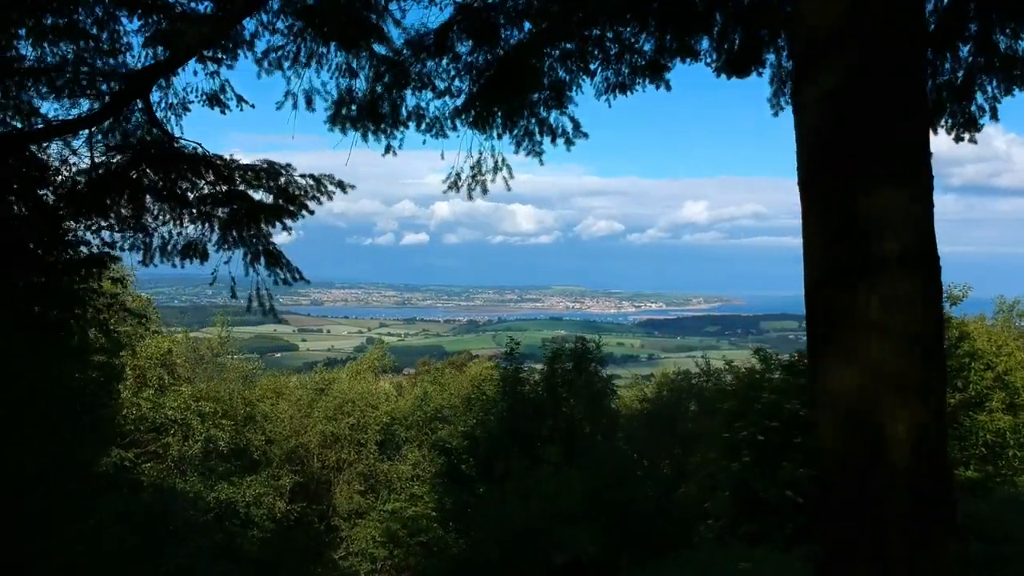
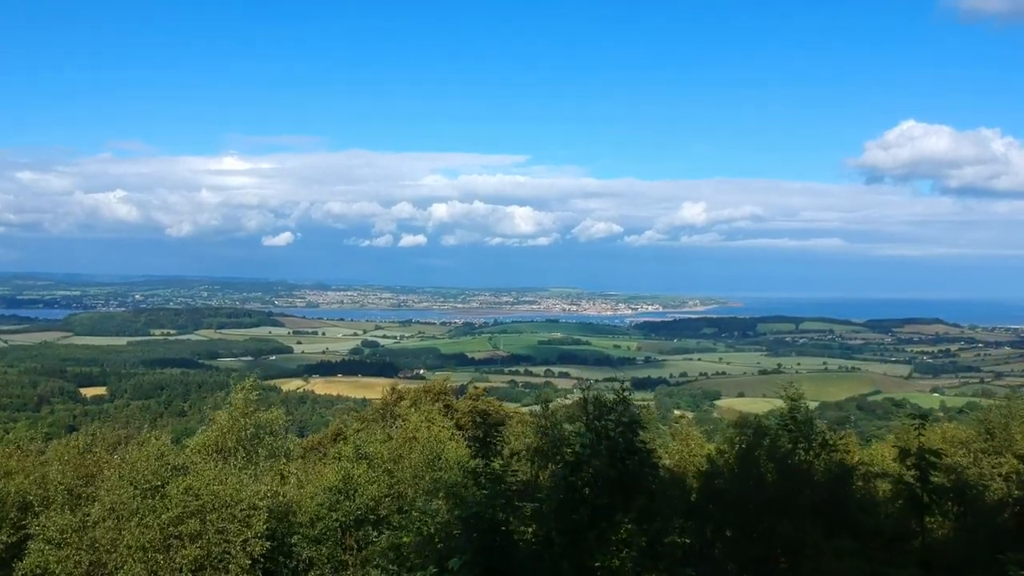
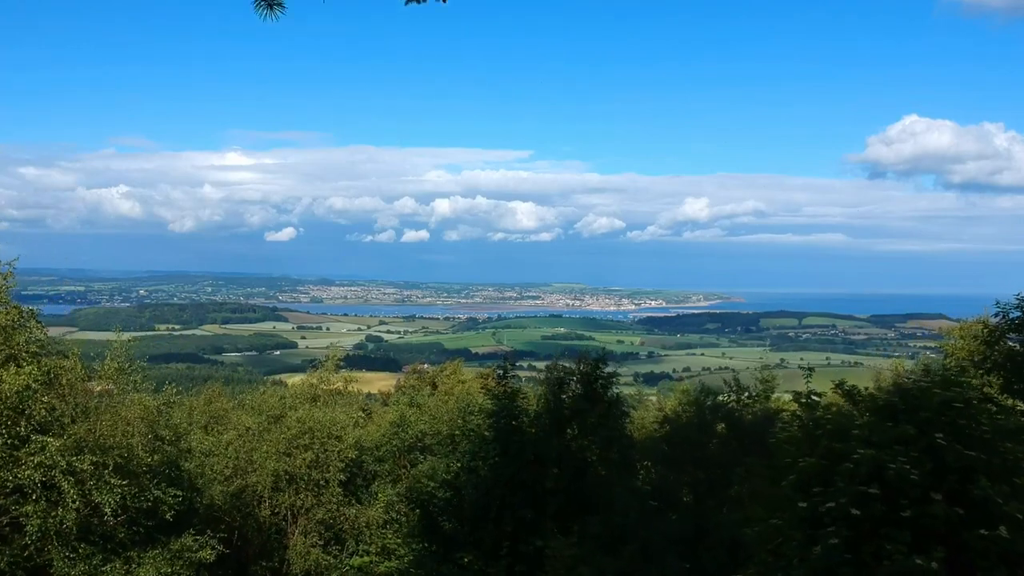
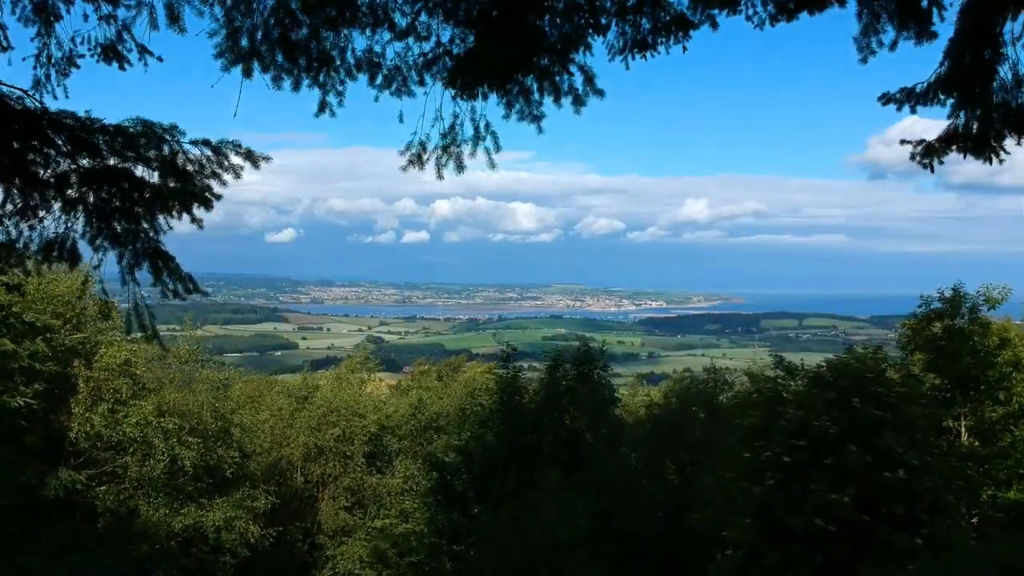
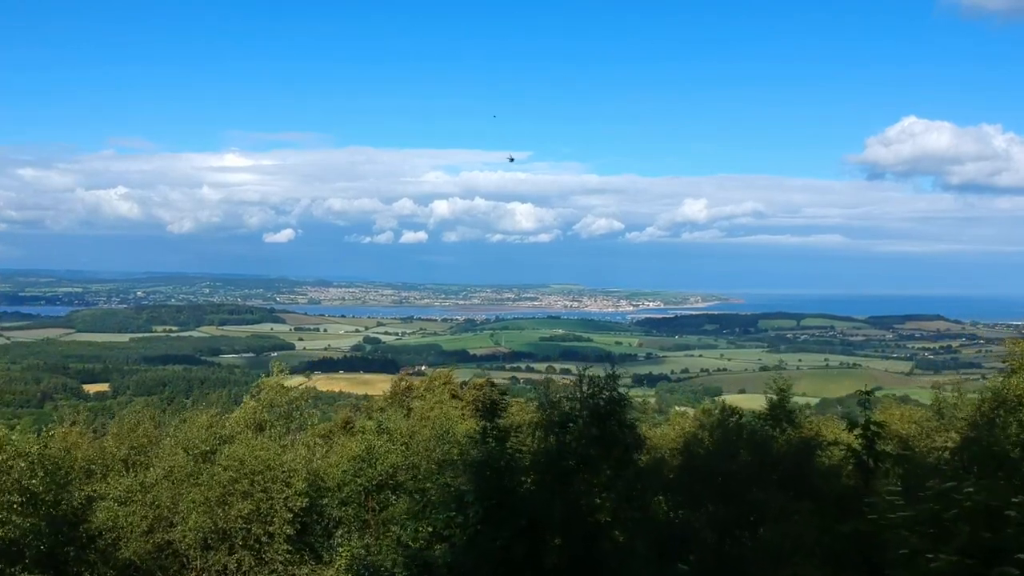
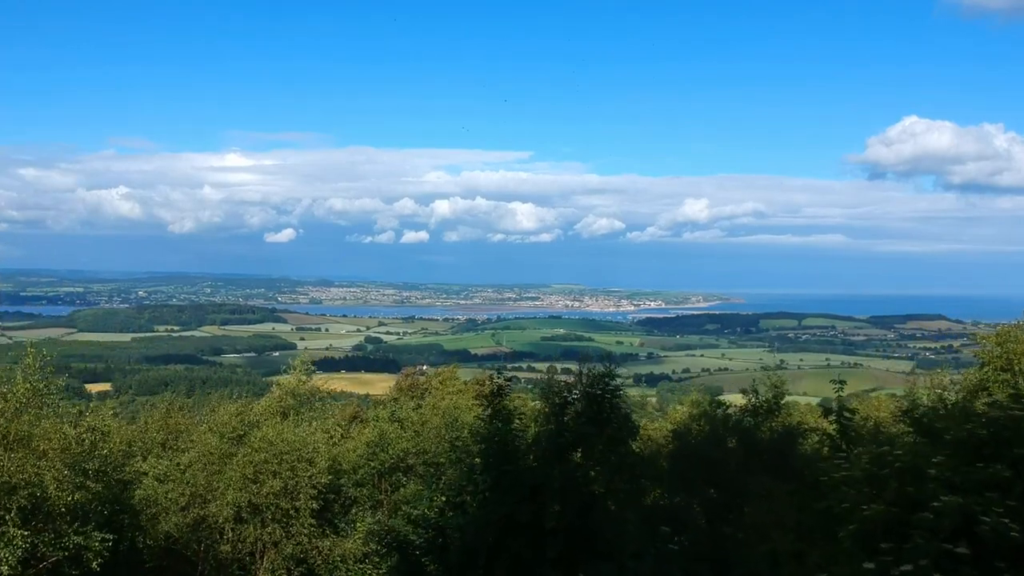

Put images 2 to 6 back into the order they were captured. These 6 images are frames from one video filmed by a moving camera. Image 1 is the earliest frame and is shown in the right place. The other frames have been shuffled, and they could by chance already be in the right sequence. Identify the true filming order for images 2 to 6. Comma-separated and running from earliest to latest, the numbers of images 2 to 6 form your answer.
4, 3, 6, 5, 2
